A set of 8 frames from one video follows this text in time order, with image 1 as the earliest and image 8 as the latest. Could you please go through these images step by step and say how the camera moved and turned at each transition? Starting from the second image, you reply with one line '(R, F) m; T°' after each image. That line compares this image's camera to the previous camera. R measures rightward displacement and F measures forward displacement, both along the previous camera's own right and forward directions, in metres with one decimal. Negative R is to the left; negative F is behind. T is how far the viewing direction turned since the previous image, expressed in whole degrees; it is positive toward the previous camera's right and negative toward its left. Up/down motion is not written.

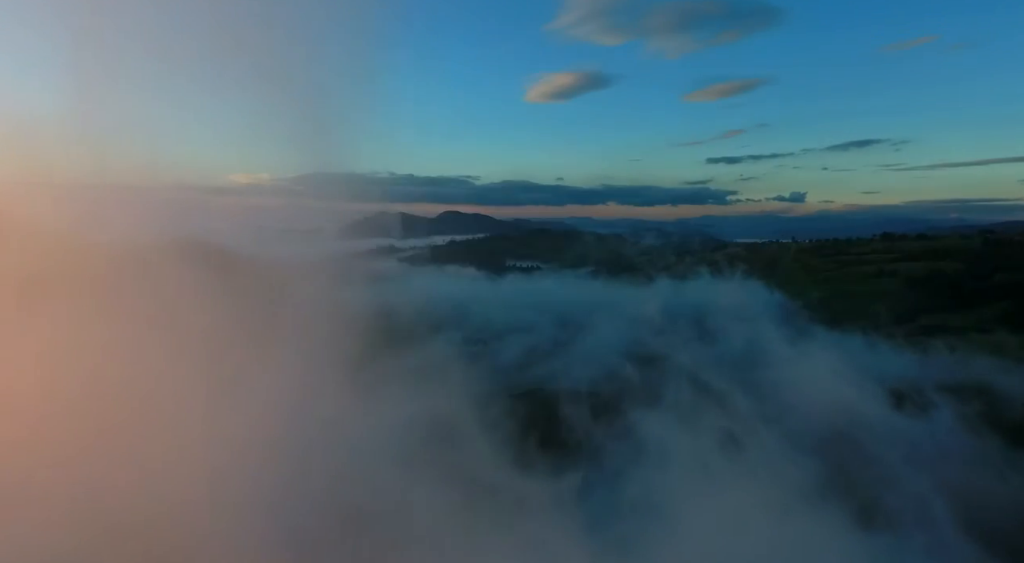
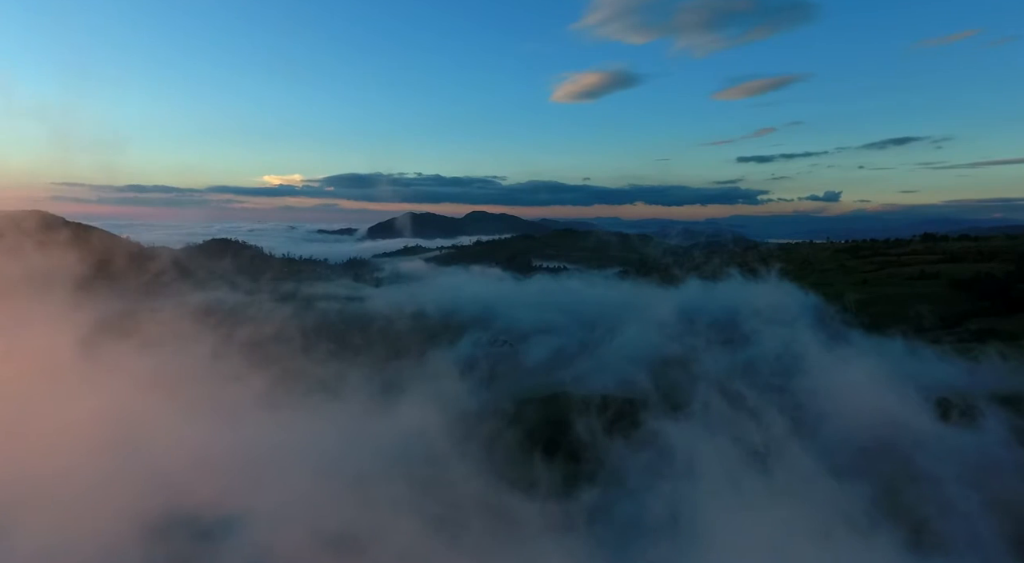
(+0.2, +1.6) m; -2°
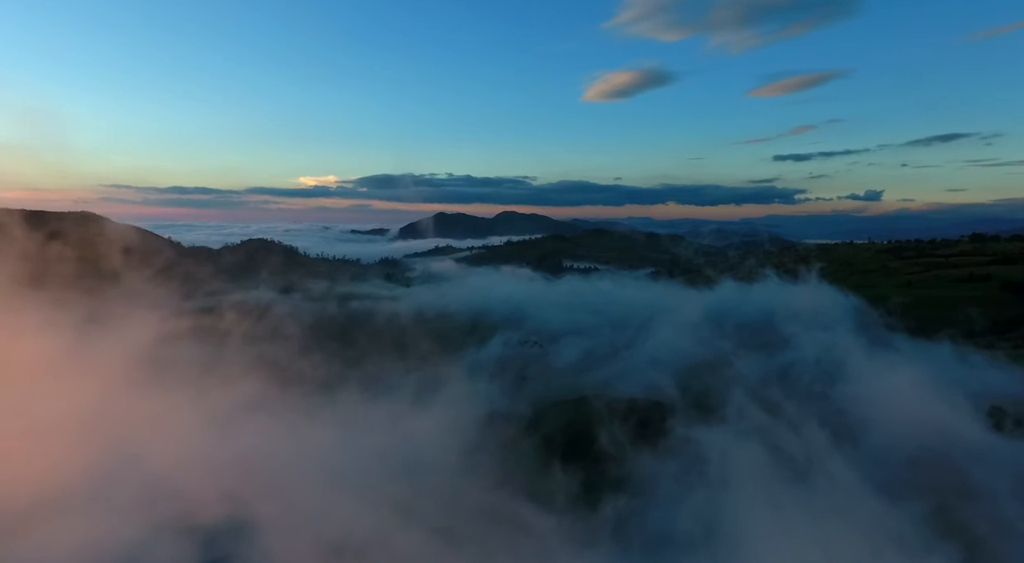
(+0.1, +1.0) m; -3°
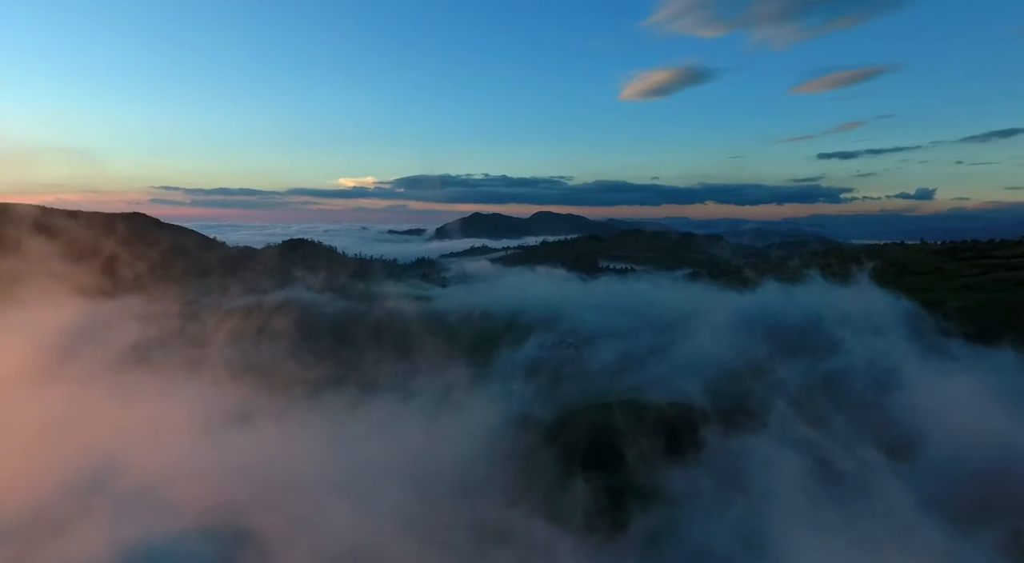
(0.0, +1.3) m; -3°
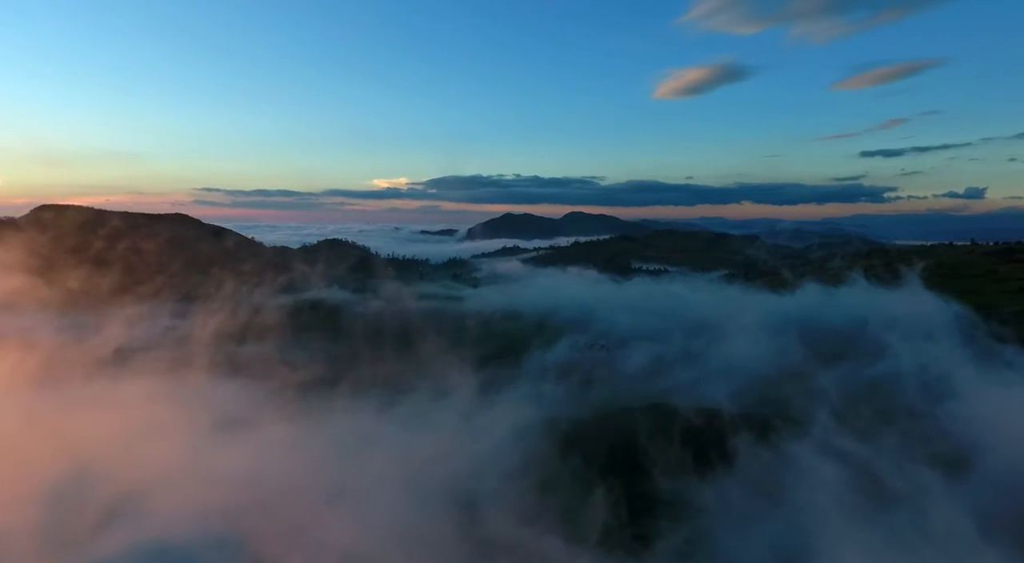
(0.0, +1.2) m; -3°
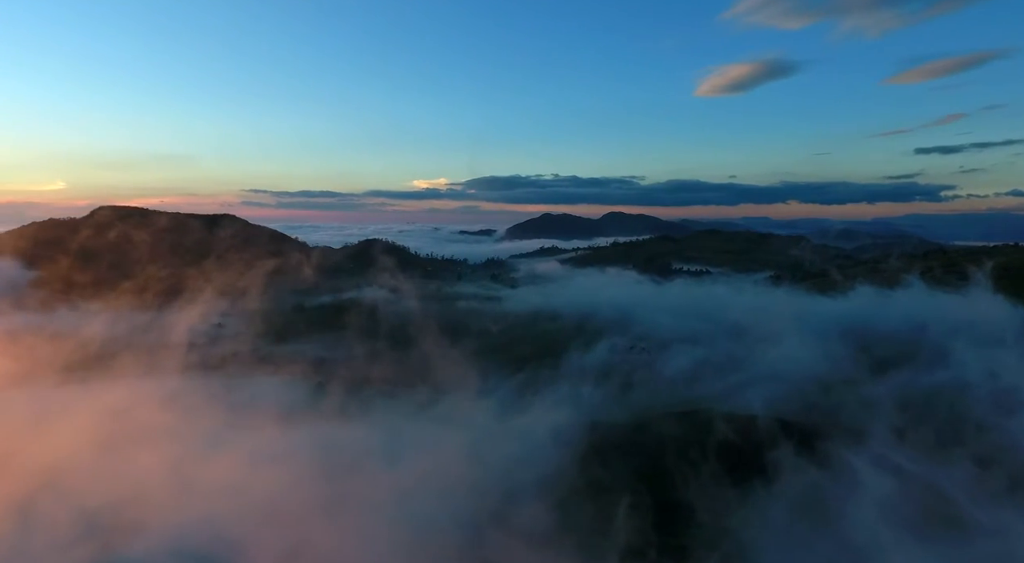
(-0.1, +1.5) m; -3°
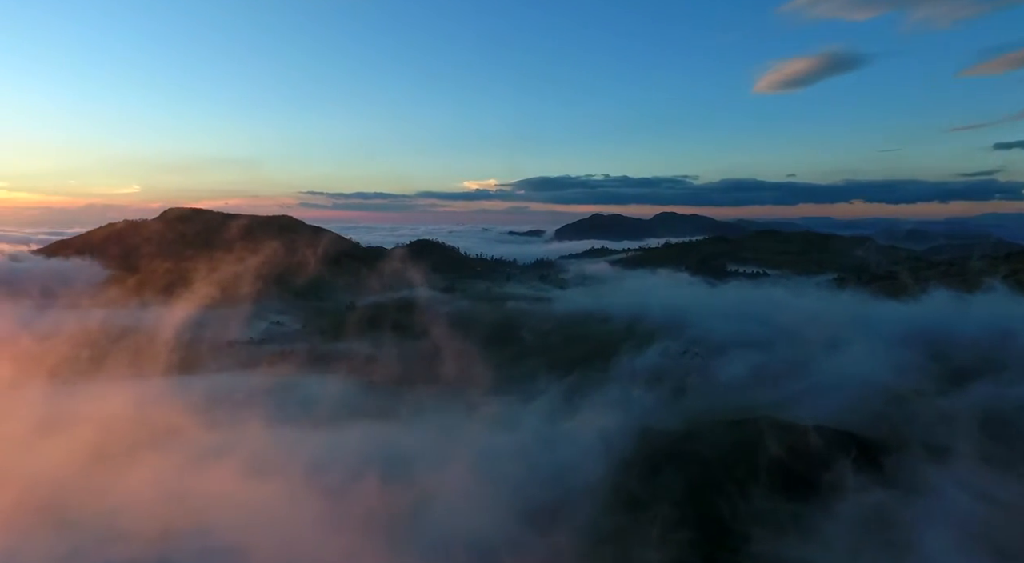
(-0.1, +2.2) m; -4°
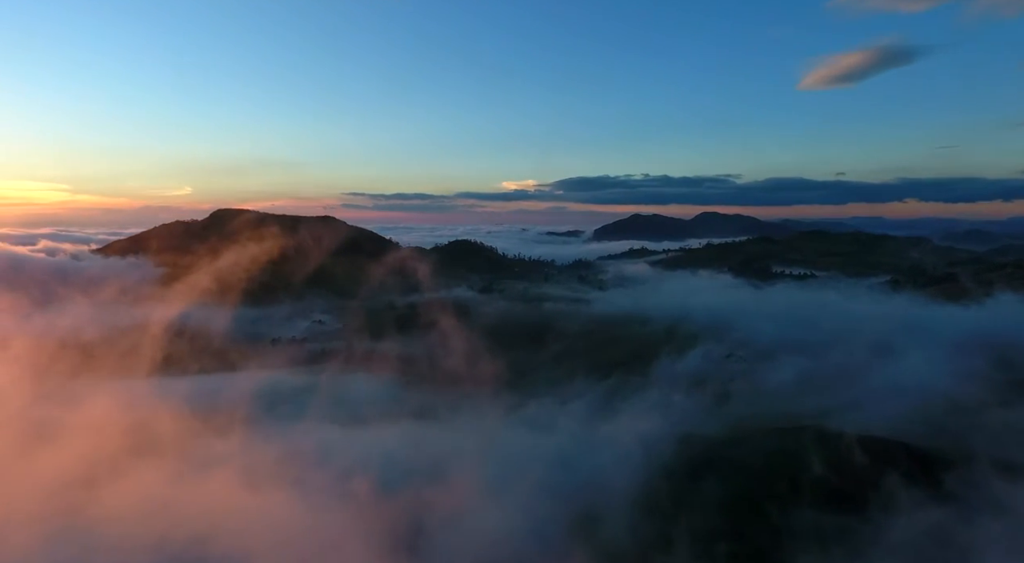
(0.0, +2.1) m; -3°
